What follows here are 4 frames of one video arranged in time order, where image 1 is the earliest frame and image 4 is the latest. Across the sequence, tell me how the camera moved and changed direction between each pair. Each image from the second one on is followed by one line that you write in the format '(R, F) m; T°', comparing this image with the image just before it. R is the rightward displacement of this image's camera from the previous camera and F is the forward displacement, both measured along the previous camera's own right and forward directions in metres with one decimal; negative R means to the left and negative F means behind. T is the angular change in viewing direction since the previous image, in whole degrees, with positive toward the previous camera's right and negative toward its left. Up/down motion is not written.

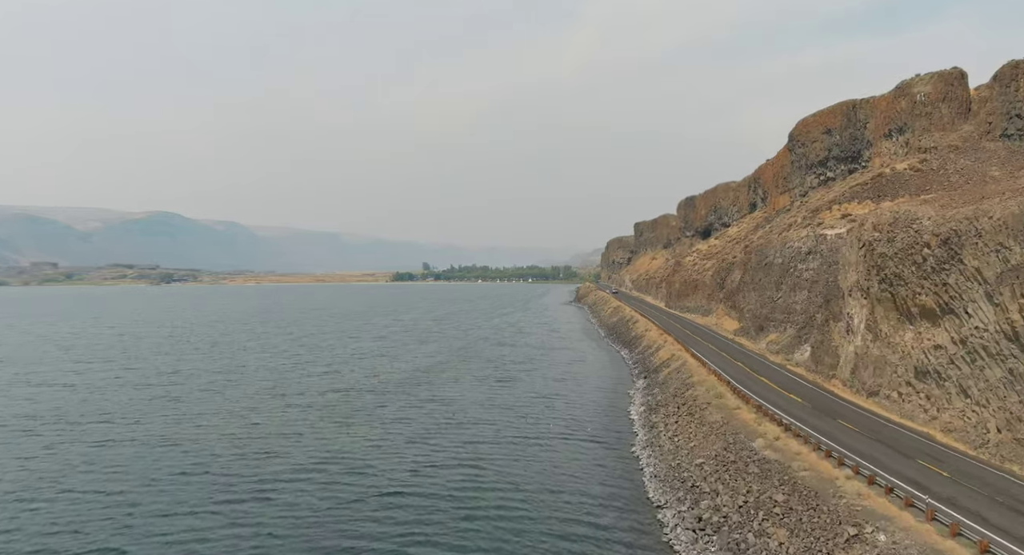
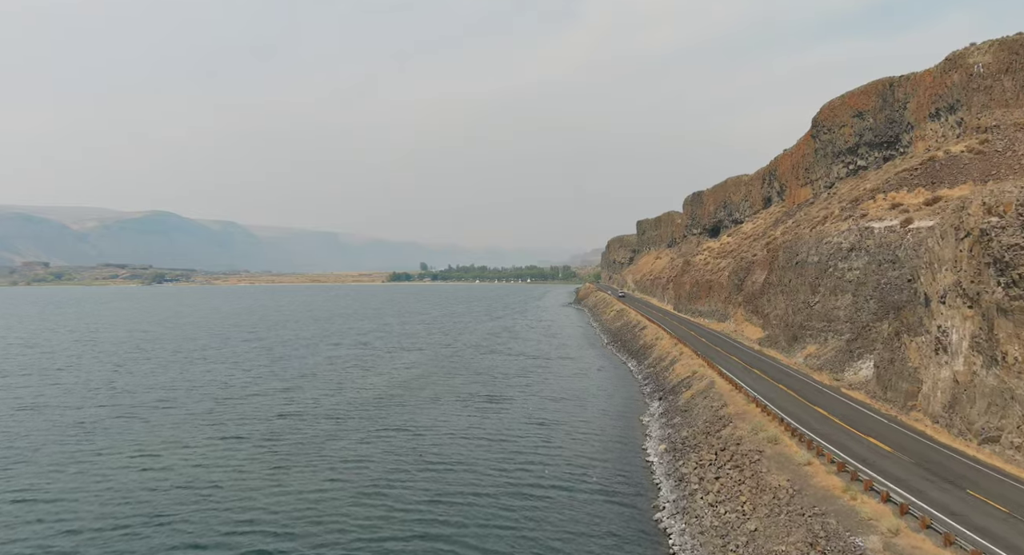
(+0.8, +10.3) m; 0°
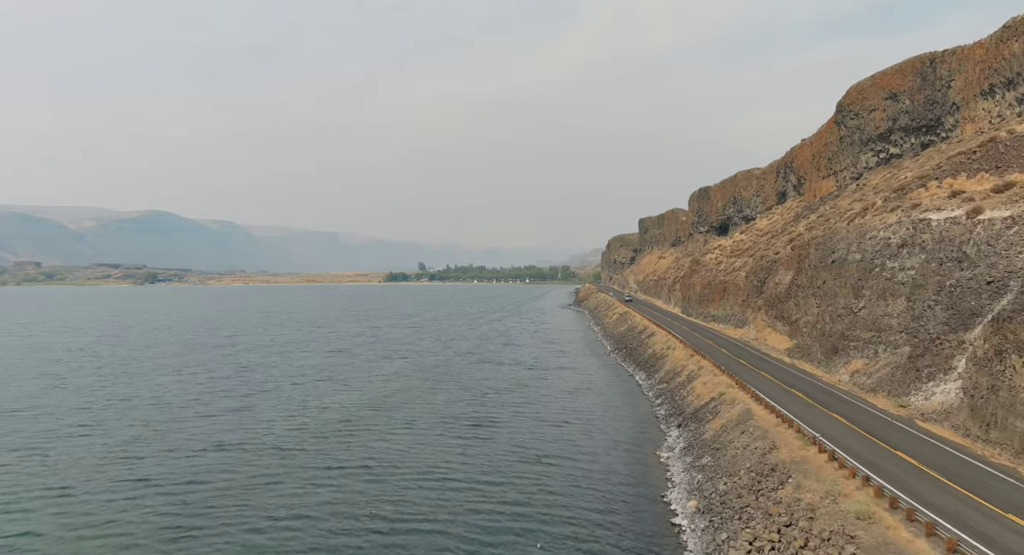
(+0.7, +8.9) m; 0°
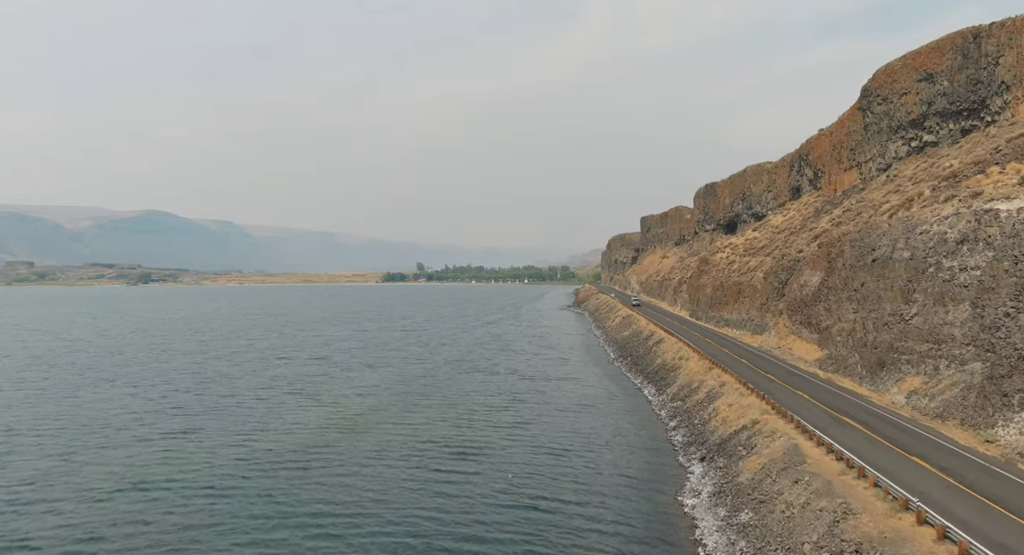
(+0.6, +7.5) m; 0°
